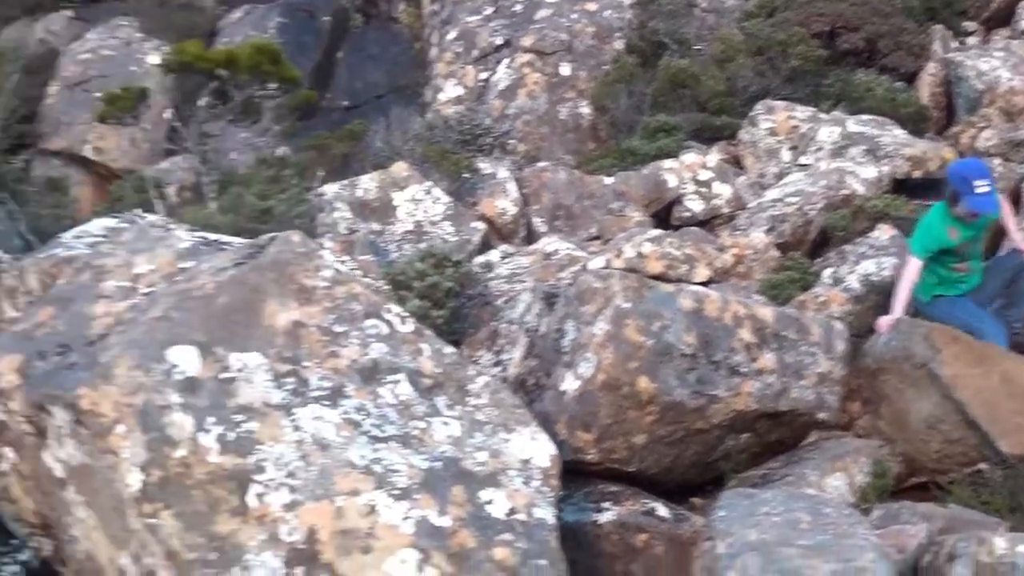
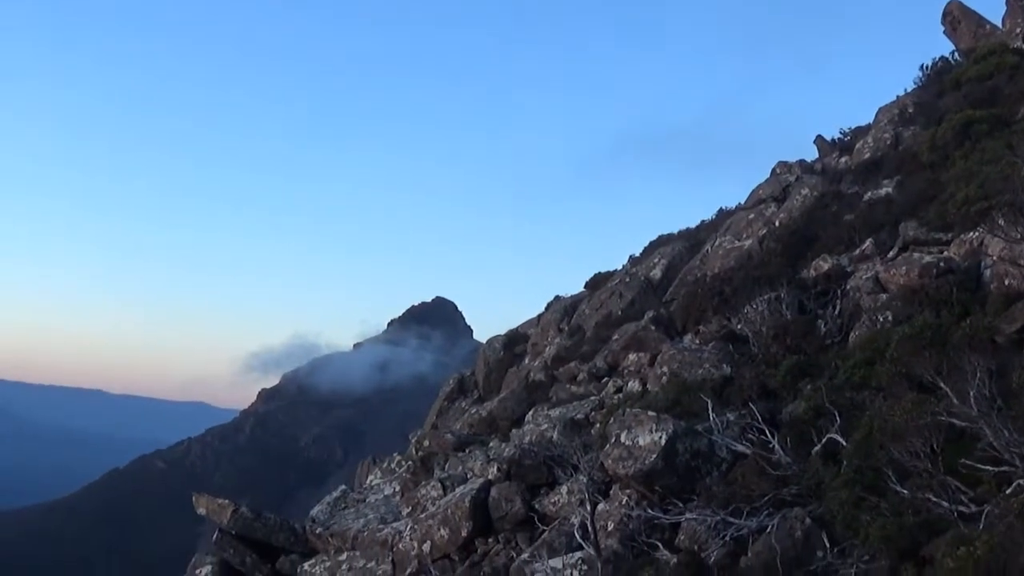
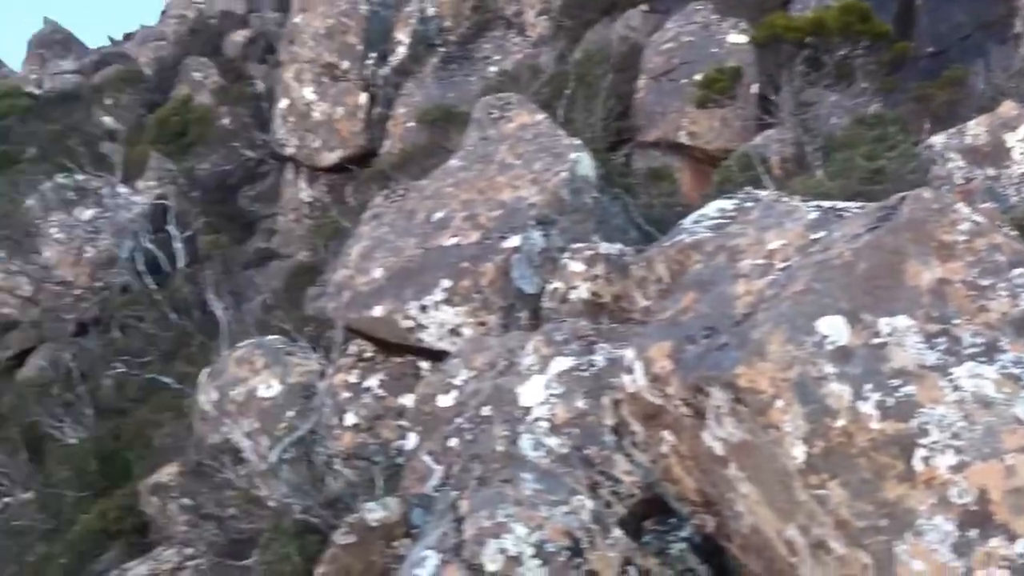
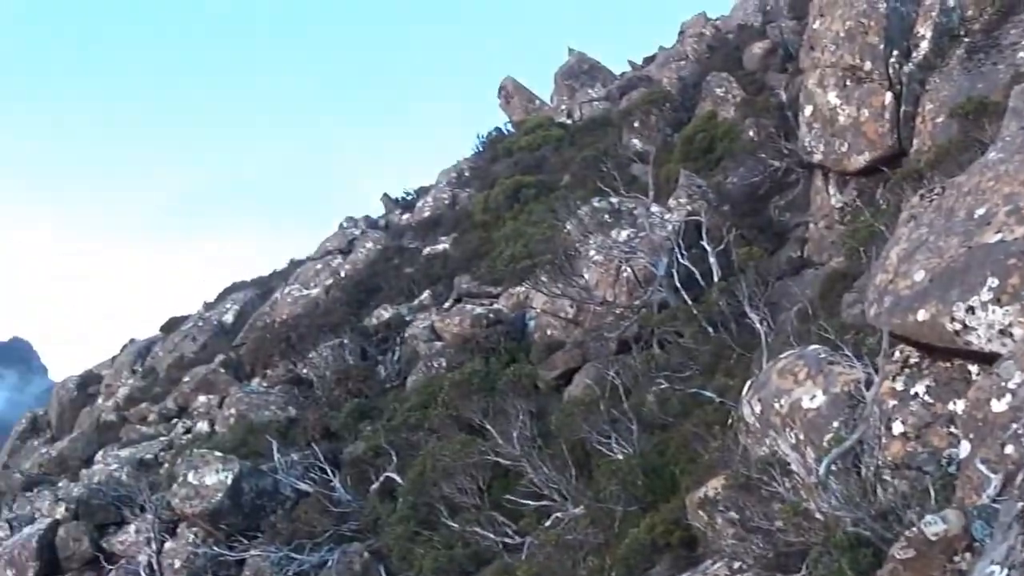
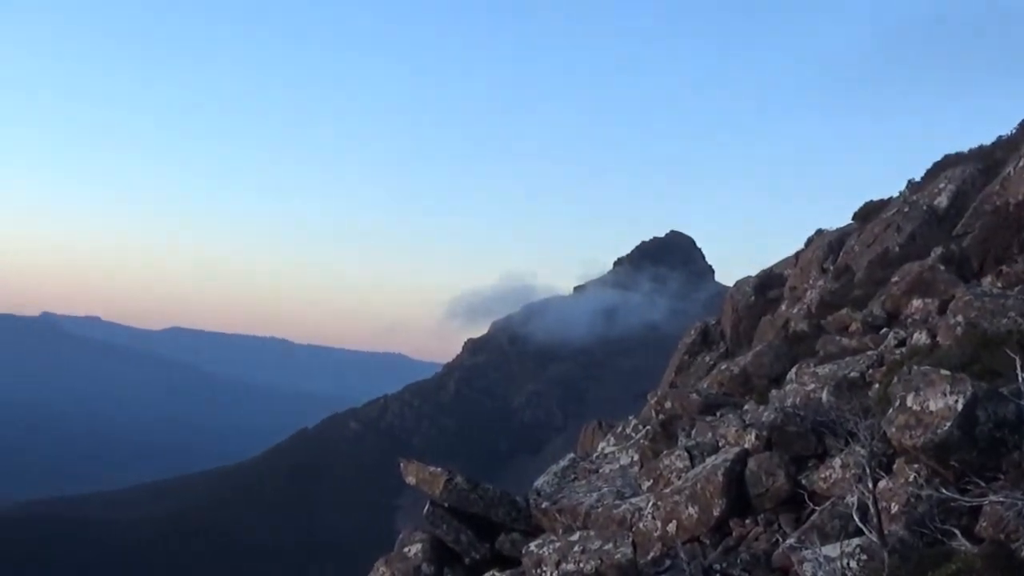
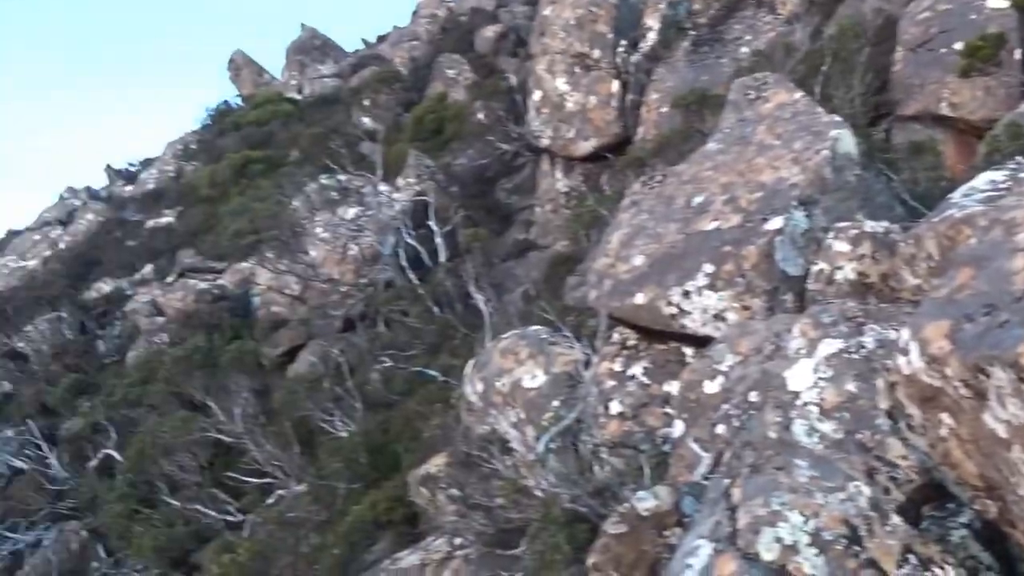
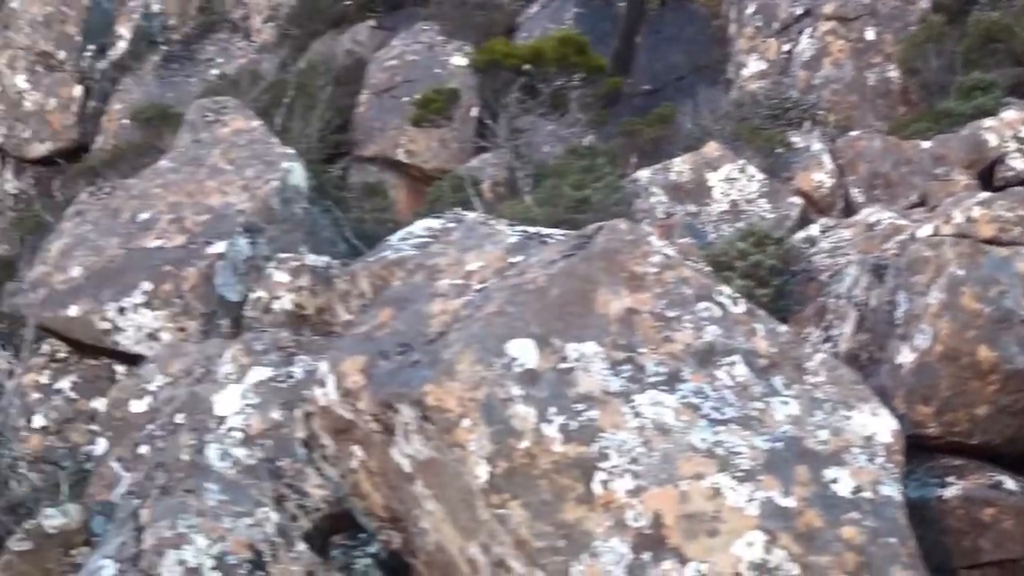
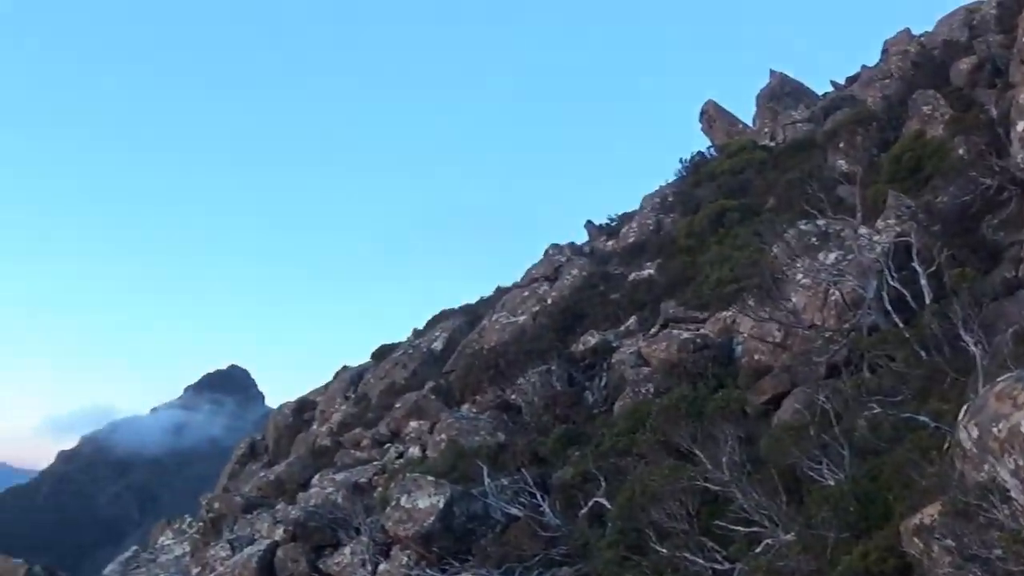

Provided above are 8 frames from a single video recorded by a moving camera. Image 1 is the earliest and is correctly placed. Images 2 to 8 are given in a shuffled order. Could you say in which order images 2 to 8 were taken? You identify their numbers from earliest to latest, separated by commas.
7, 3, 6, 4, 8, 2, 5
